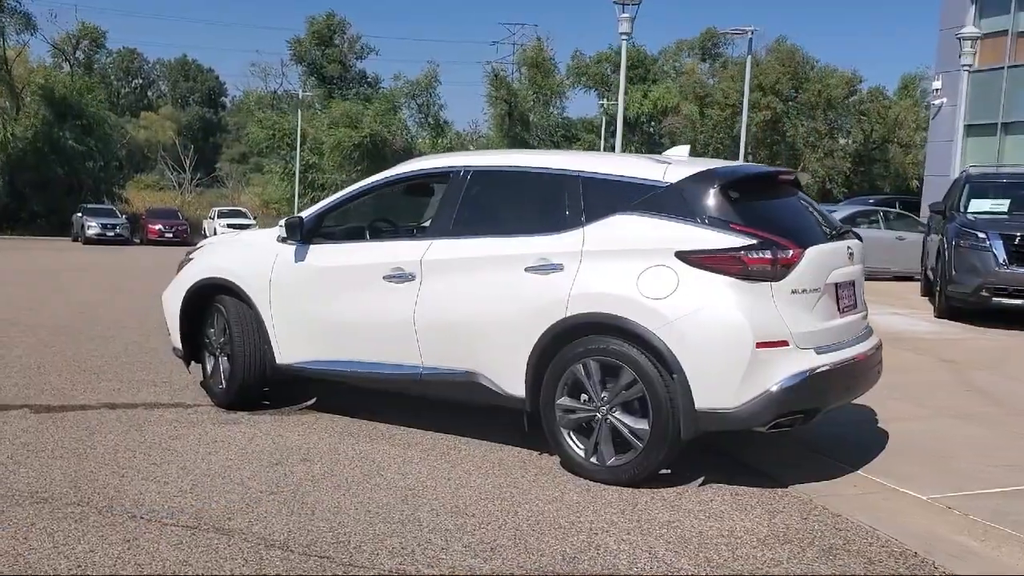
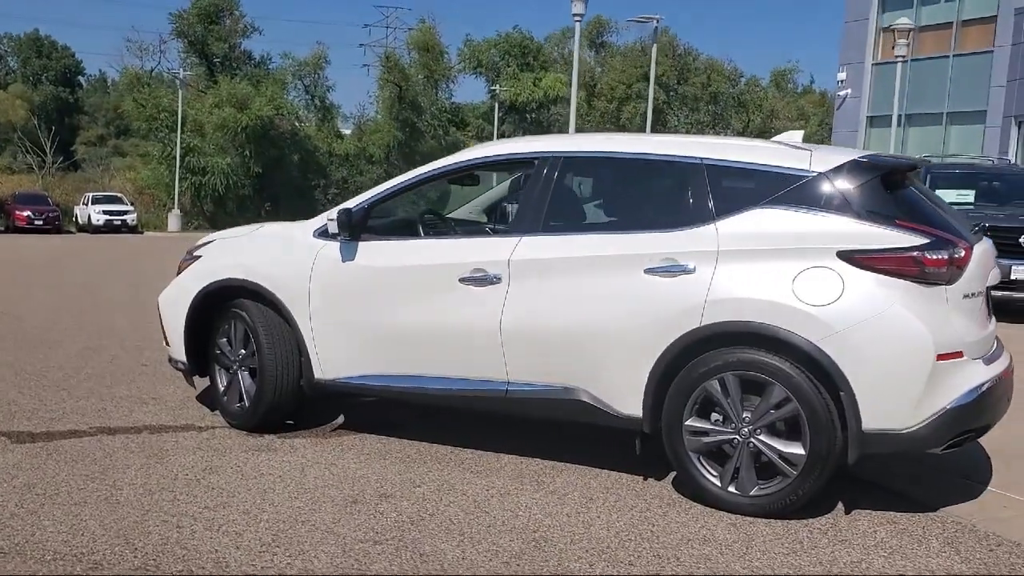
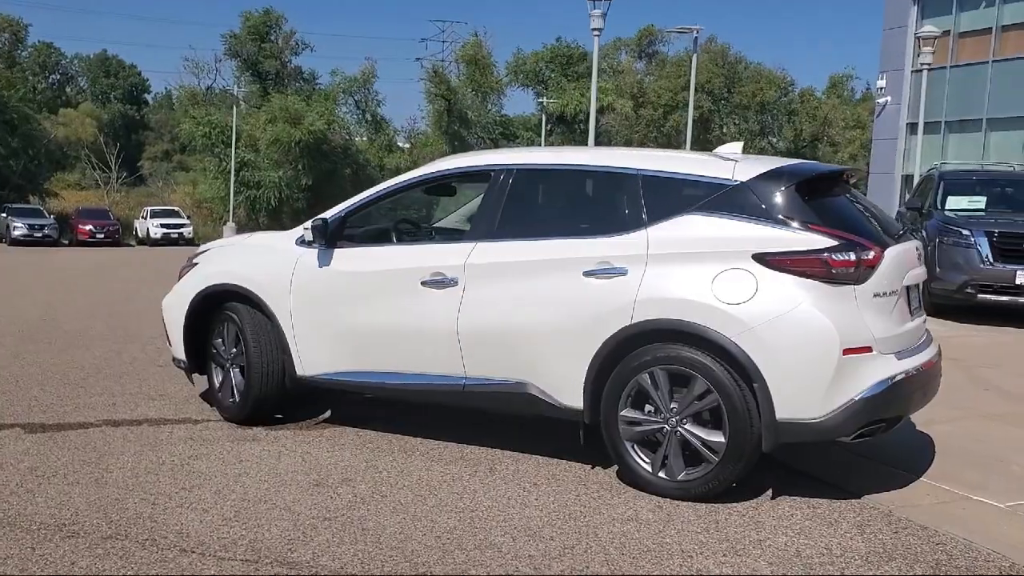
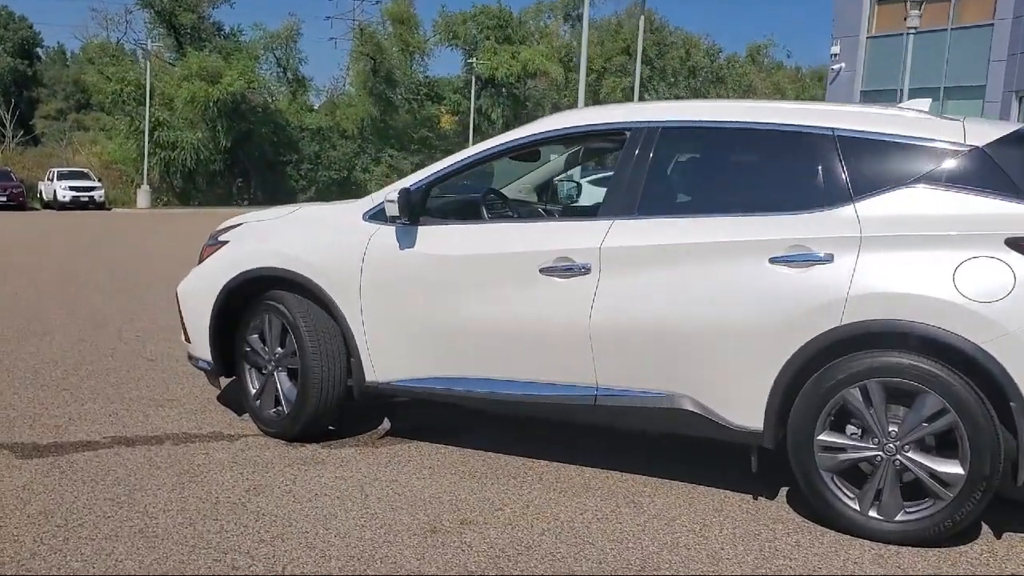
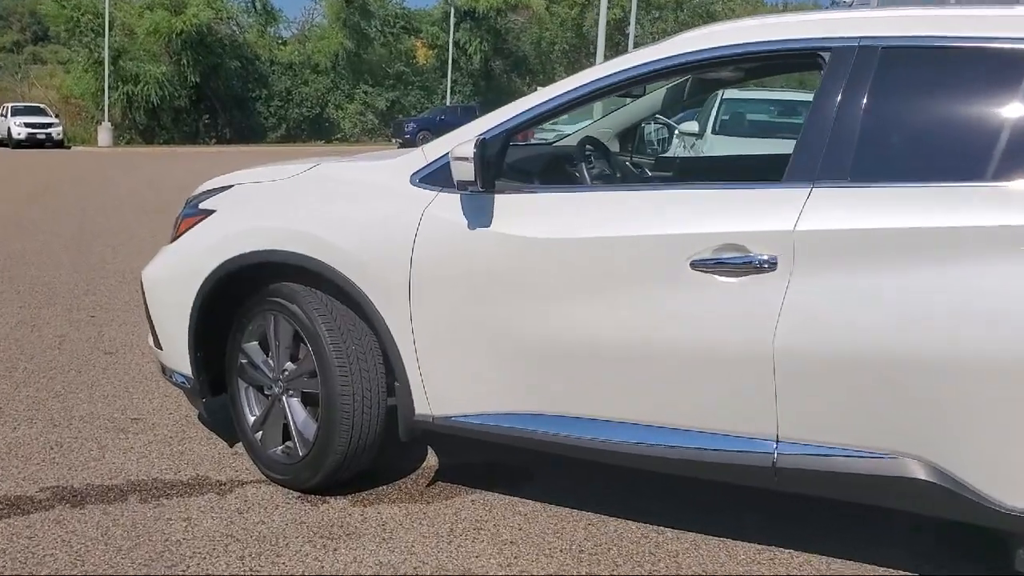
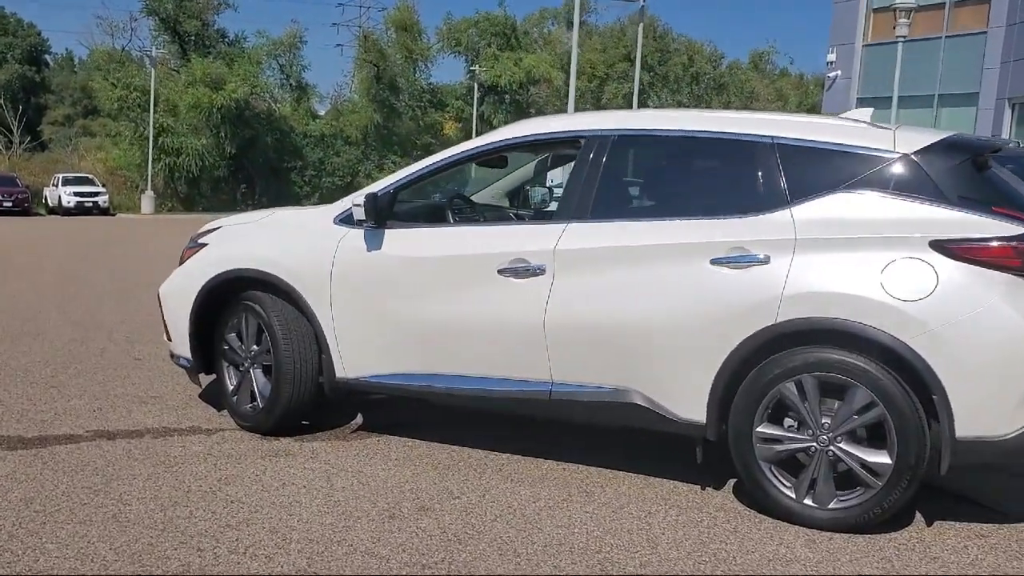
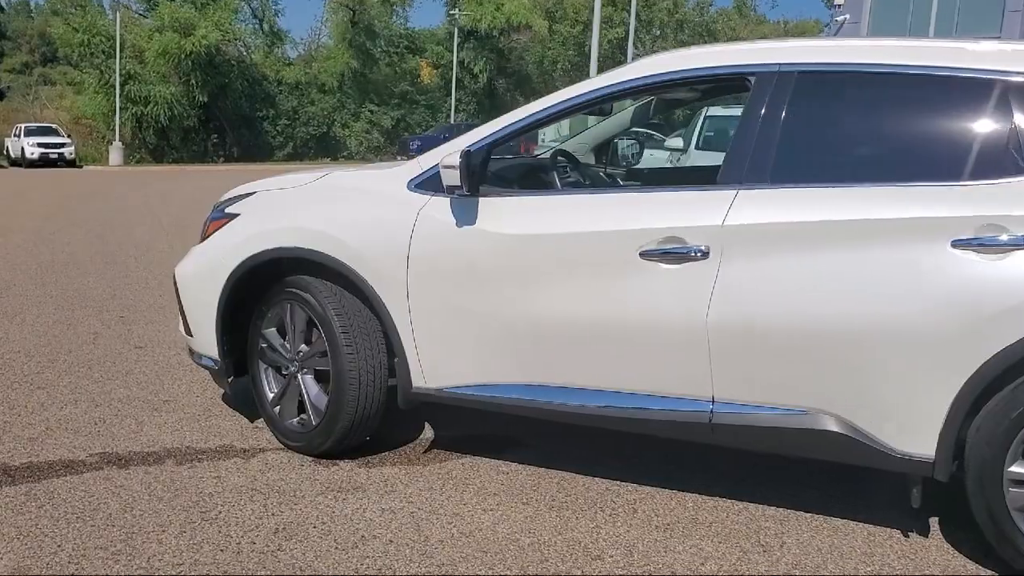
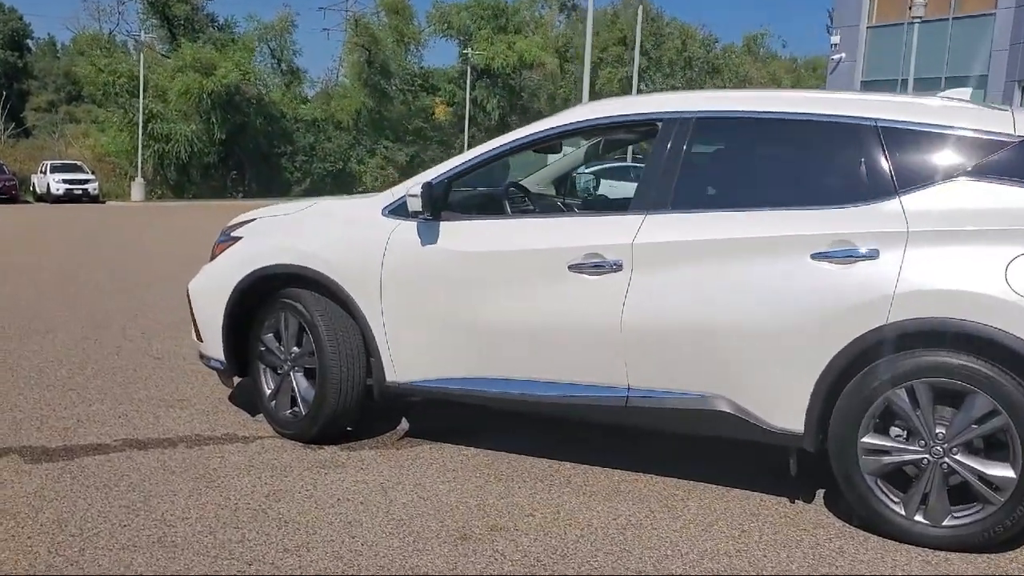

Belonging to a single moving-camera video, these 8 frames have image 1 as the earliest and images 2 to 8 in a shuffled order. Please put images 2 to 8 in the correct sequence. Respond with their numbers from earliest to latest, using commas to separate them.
3, 2, 6, 4, 8, 7, 5
